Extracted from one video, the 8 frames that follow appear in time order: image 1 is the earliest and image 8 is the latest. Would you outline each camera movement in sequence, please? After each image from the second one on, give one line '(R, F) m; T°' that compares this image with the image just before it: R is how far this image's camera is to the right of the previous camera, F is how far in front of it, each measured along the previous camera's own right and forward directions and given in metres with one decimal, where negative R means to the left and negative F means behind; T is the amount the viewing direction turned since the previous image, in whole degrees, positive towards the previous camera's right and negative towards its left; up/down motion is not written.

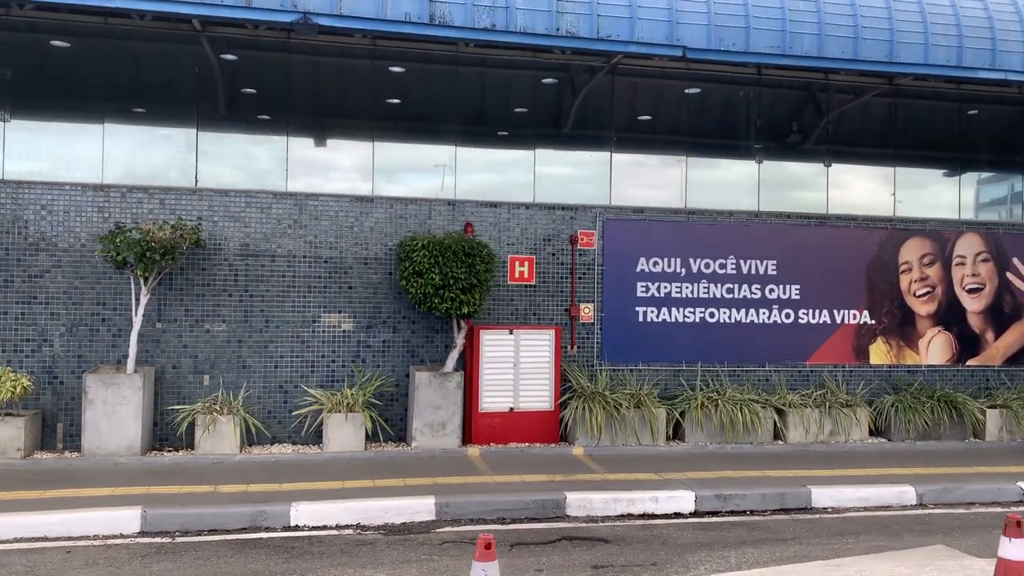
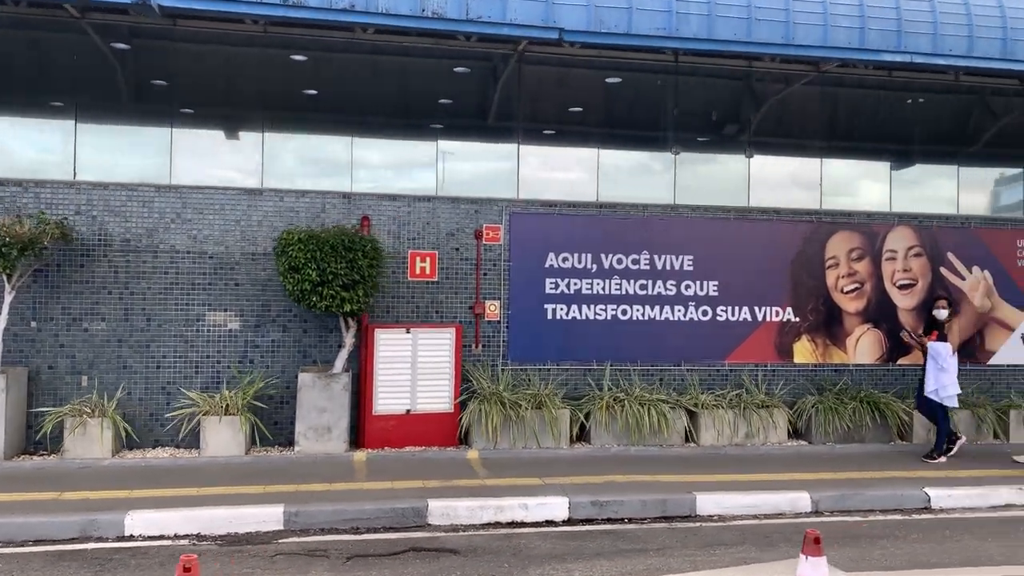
(+1.3, +0.4) m; -1°
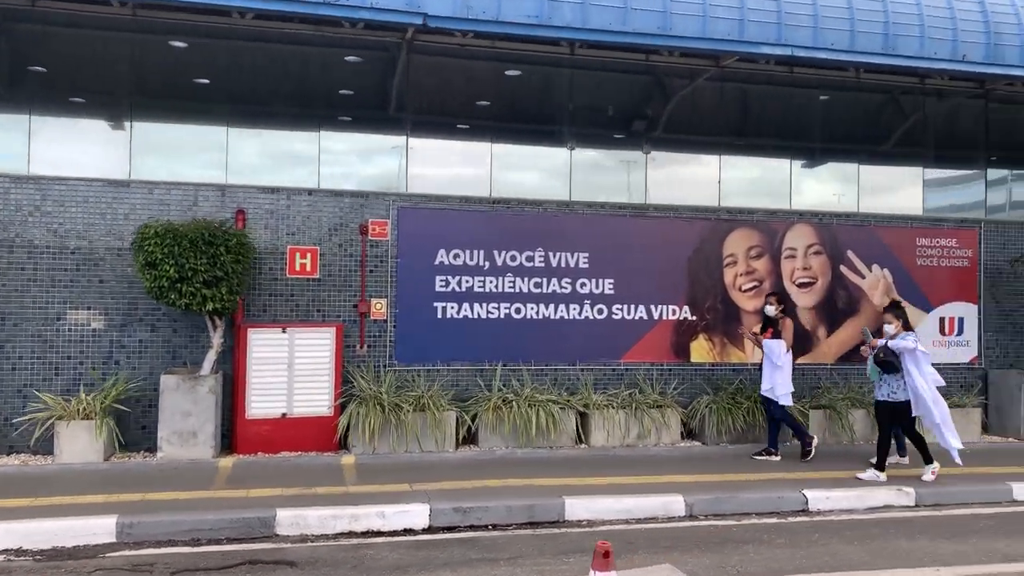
(+0.9, +0.3) m; +3°
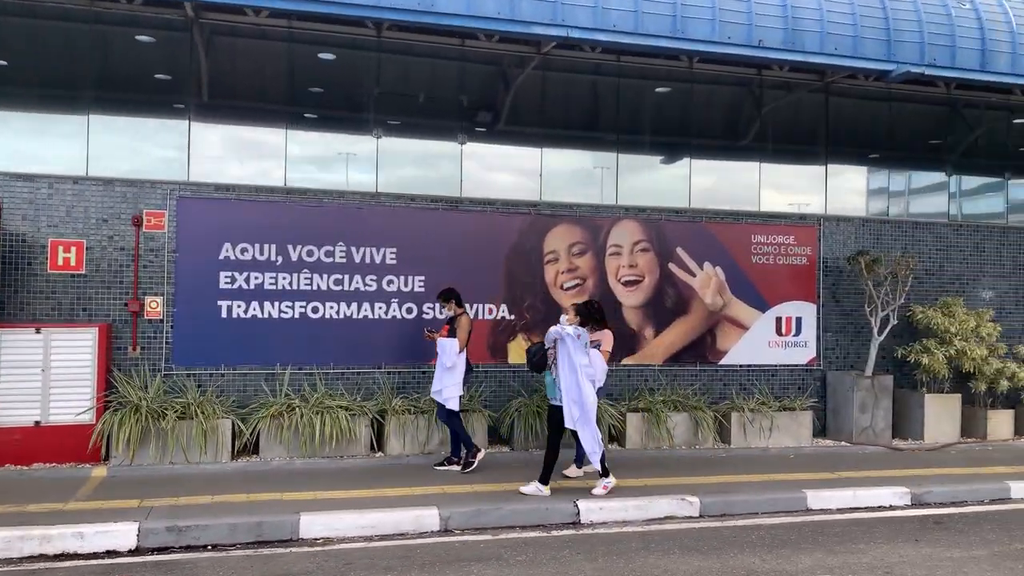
(+1.9, +0.6) m; +3°
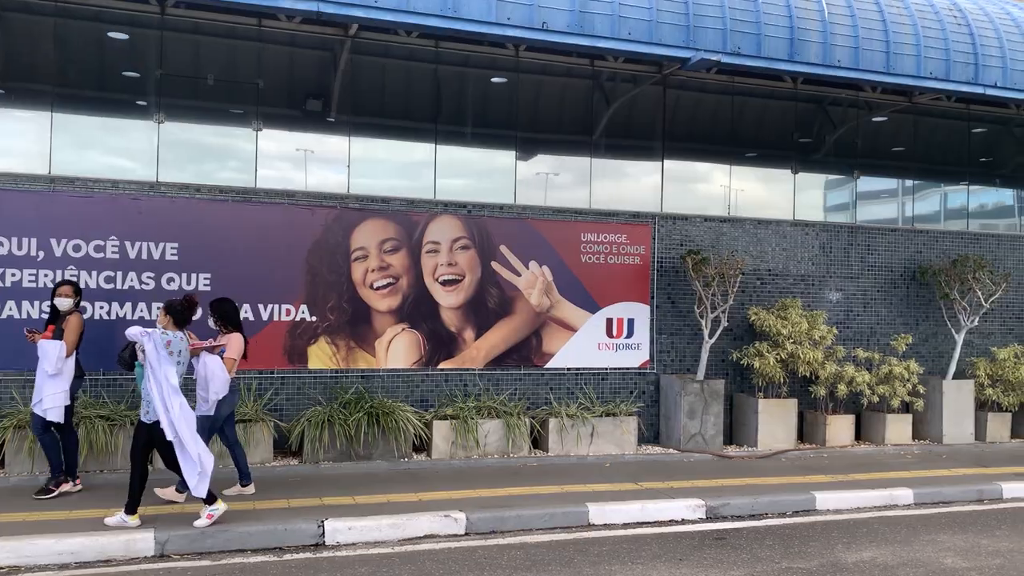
(+1.8, +0.6) m; +3°
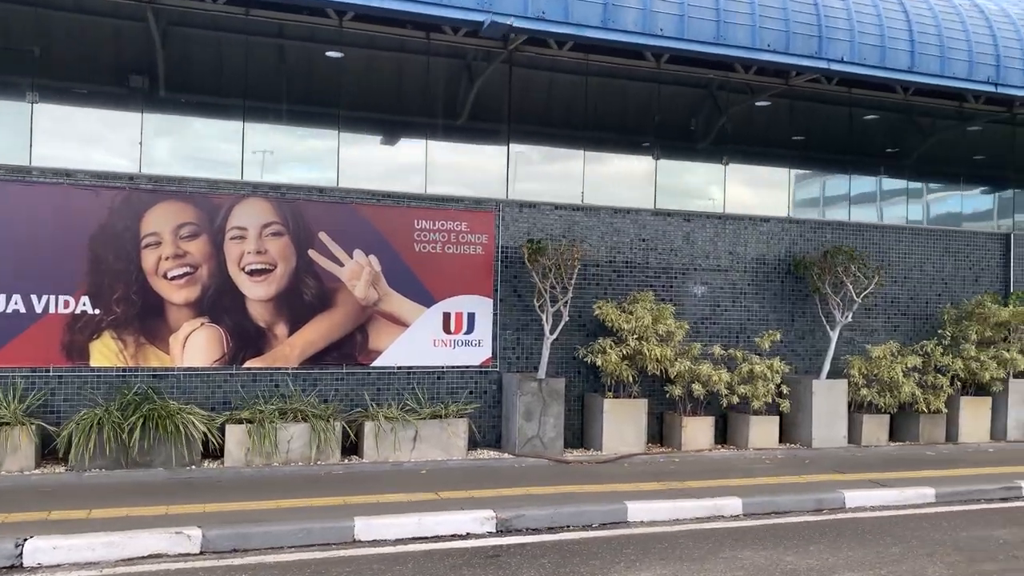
(+1.9, +0.8) m; +1°
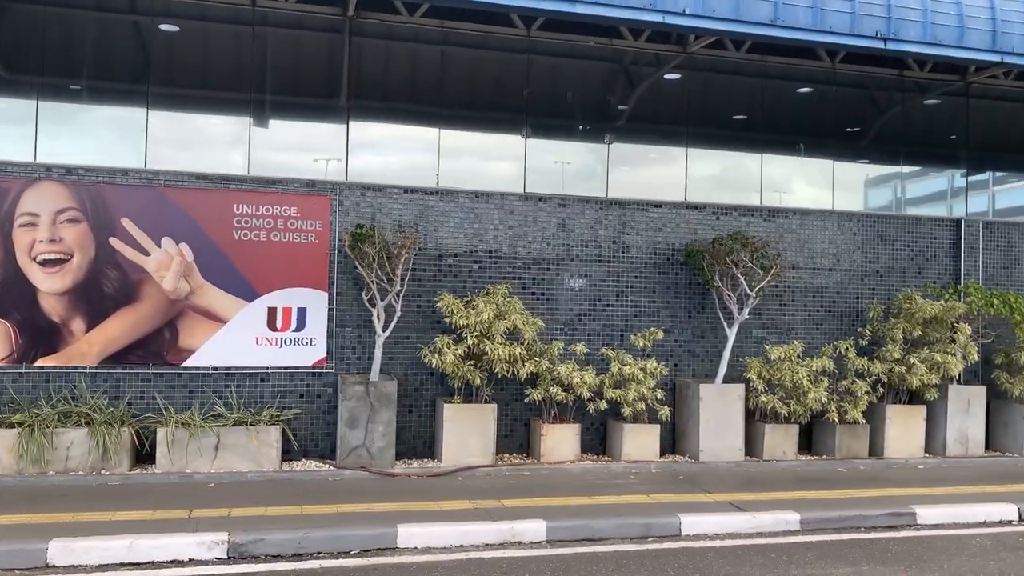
(+2.5, +1.1) m; -4°
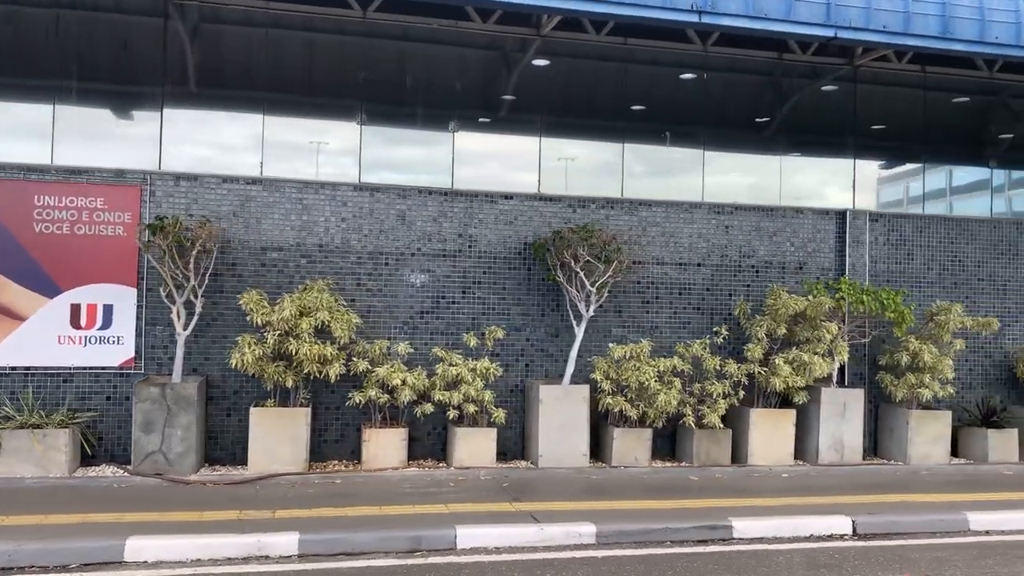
(+2.1, +0.6) m; -1°
